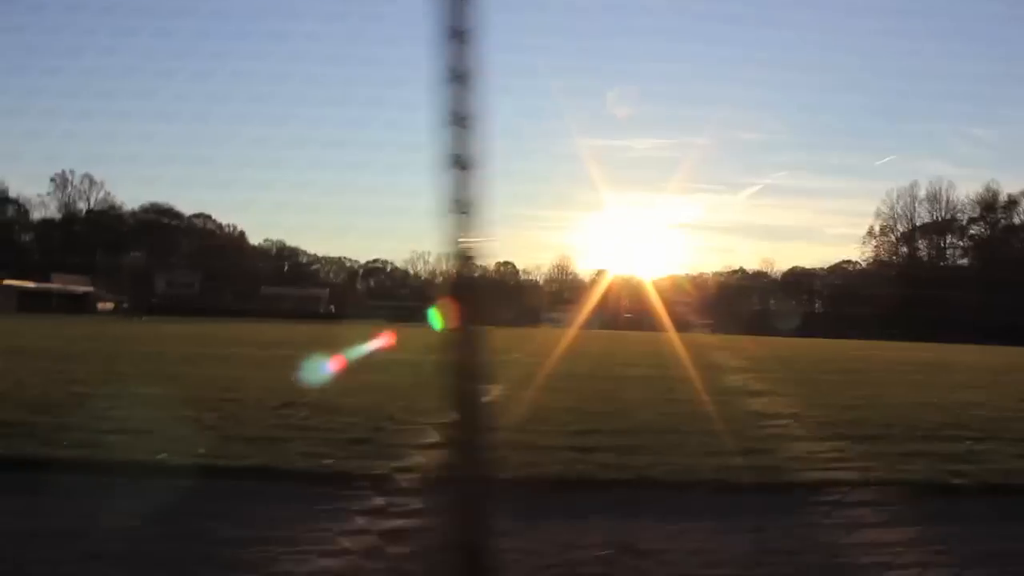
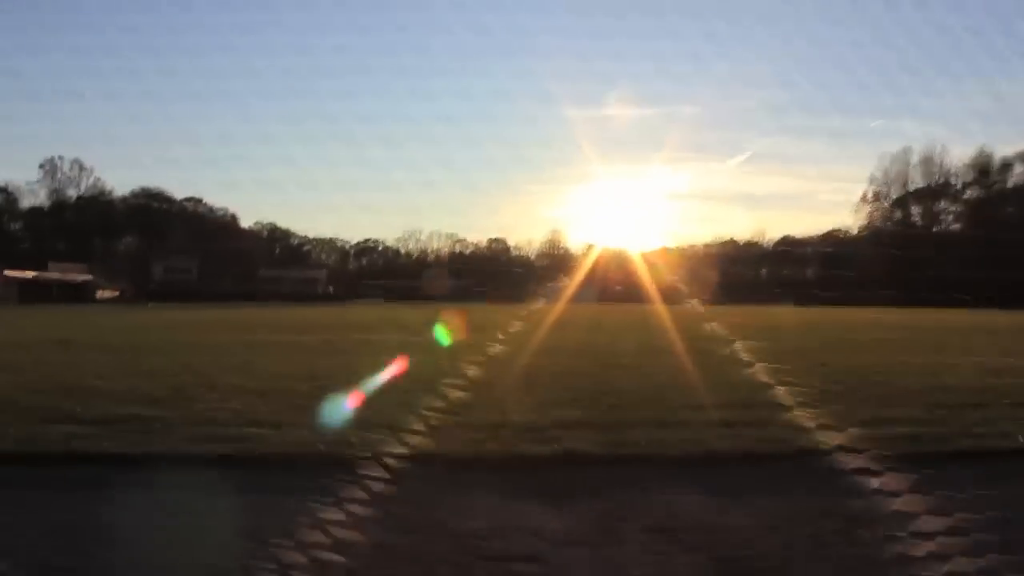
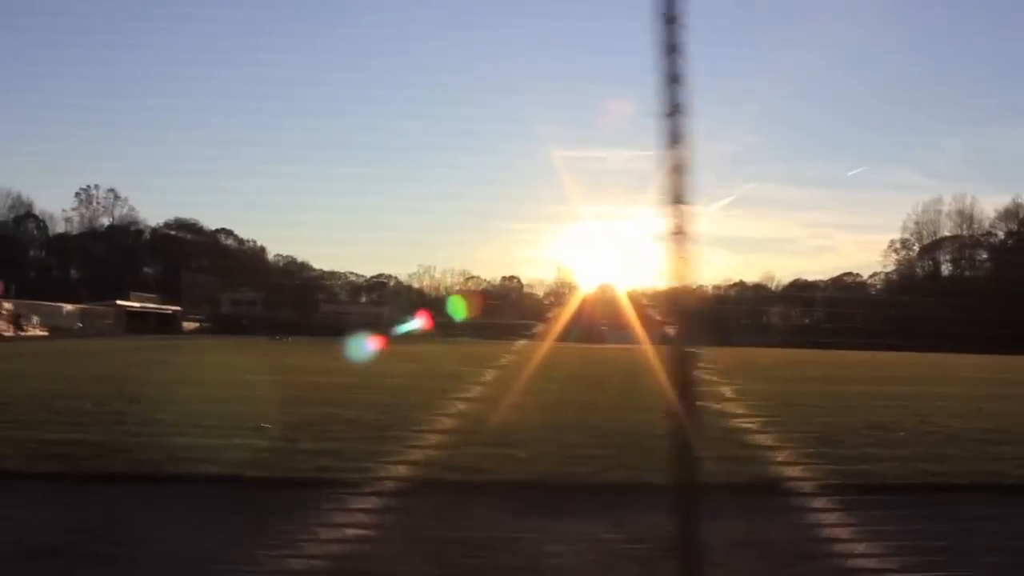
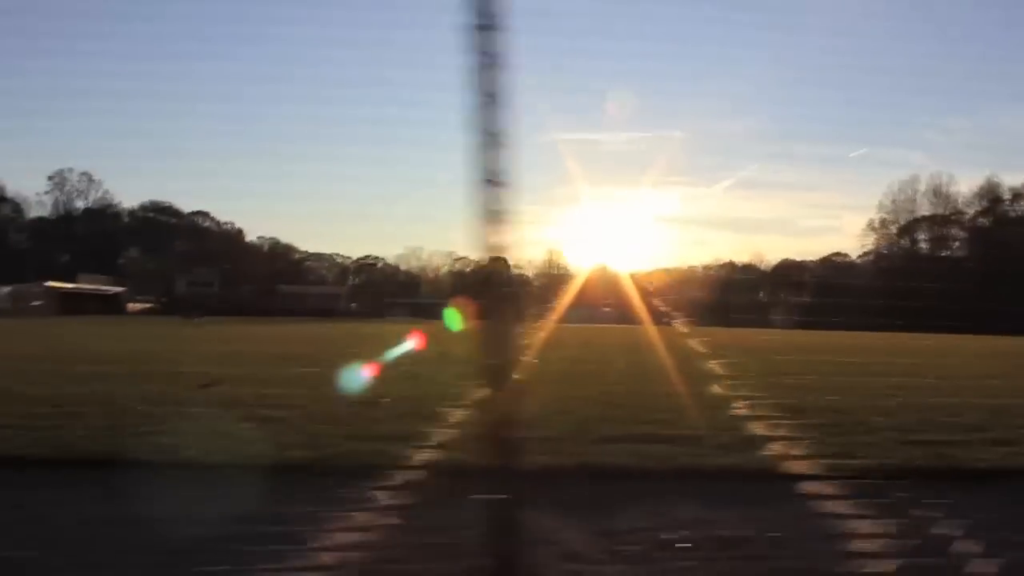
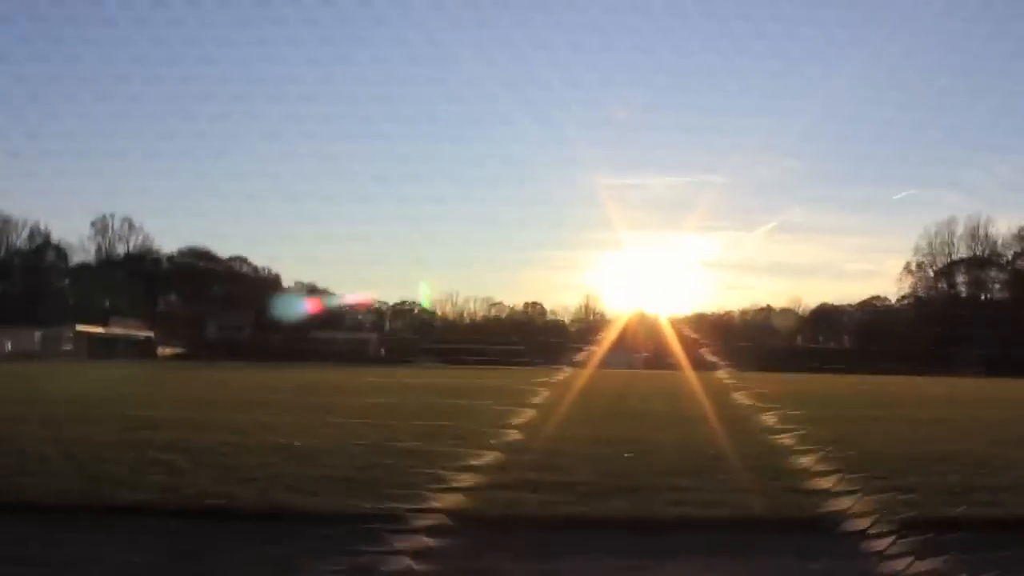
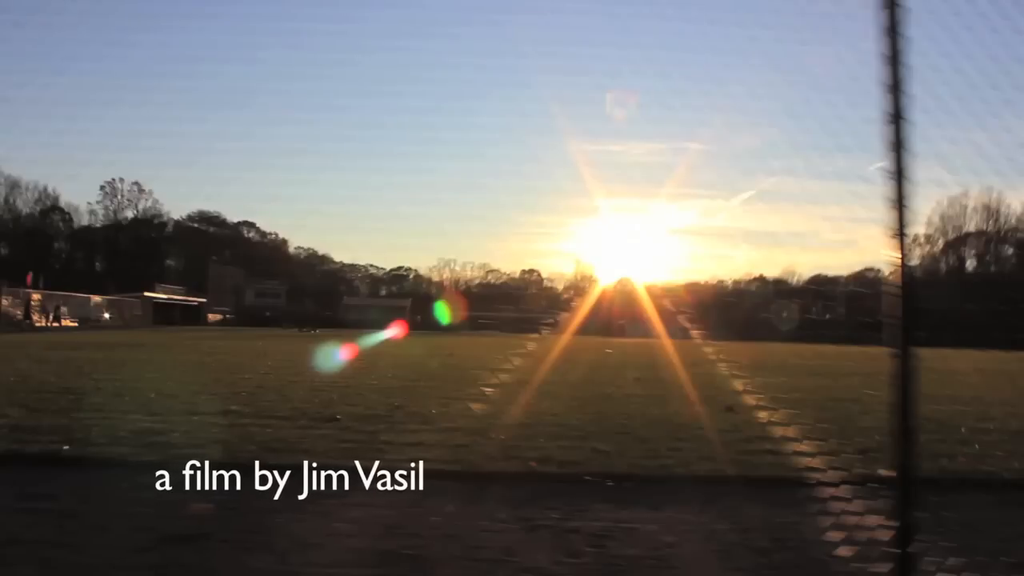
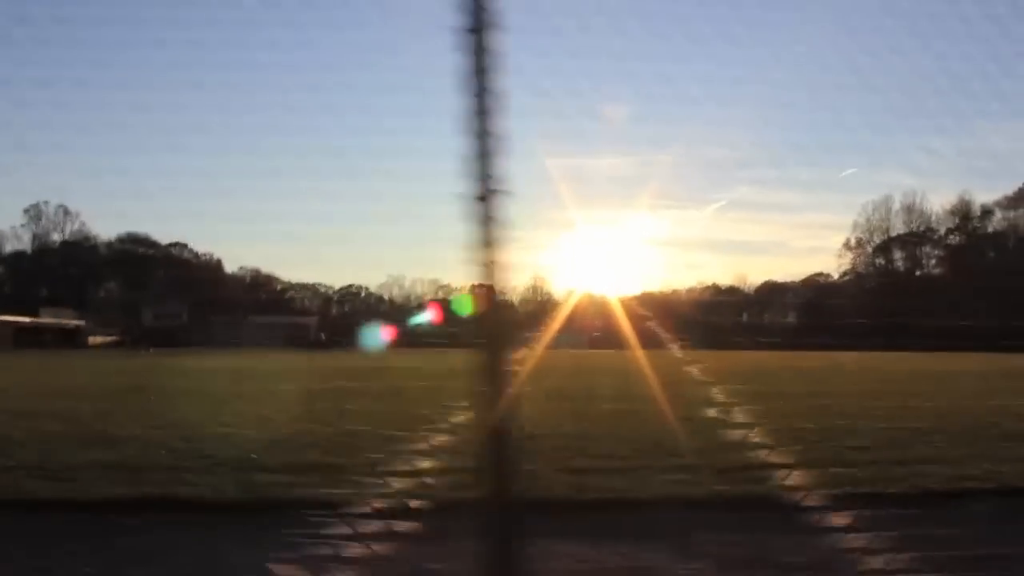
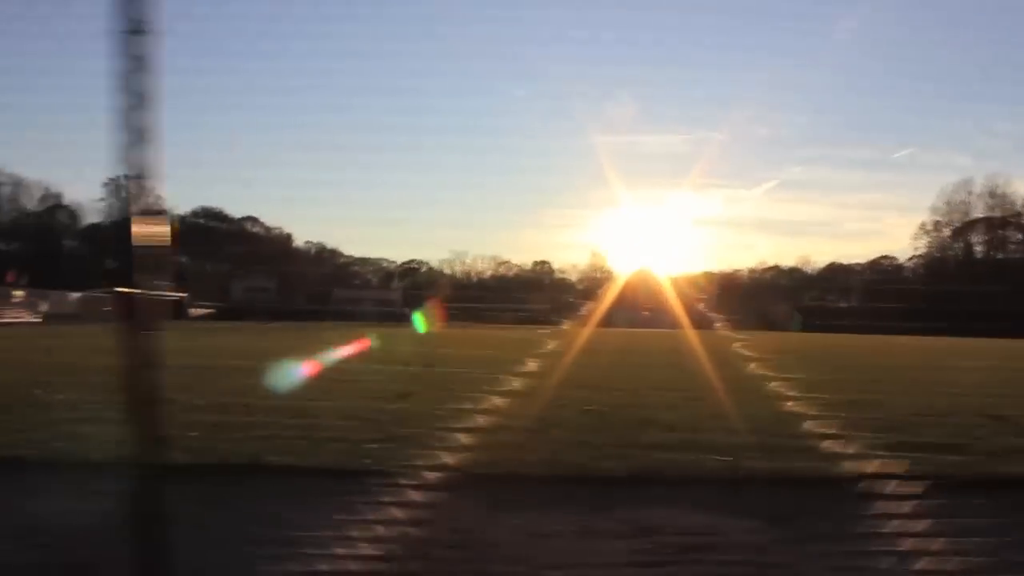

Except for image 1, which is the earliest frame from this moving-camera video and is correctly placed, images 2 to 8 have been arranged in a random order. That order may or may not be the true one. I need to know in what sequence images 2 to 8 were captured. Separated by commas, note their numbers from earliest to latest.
2, 7, 5, 4, 8, 3, 6
